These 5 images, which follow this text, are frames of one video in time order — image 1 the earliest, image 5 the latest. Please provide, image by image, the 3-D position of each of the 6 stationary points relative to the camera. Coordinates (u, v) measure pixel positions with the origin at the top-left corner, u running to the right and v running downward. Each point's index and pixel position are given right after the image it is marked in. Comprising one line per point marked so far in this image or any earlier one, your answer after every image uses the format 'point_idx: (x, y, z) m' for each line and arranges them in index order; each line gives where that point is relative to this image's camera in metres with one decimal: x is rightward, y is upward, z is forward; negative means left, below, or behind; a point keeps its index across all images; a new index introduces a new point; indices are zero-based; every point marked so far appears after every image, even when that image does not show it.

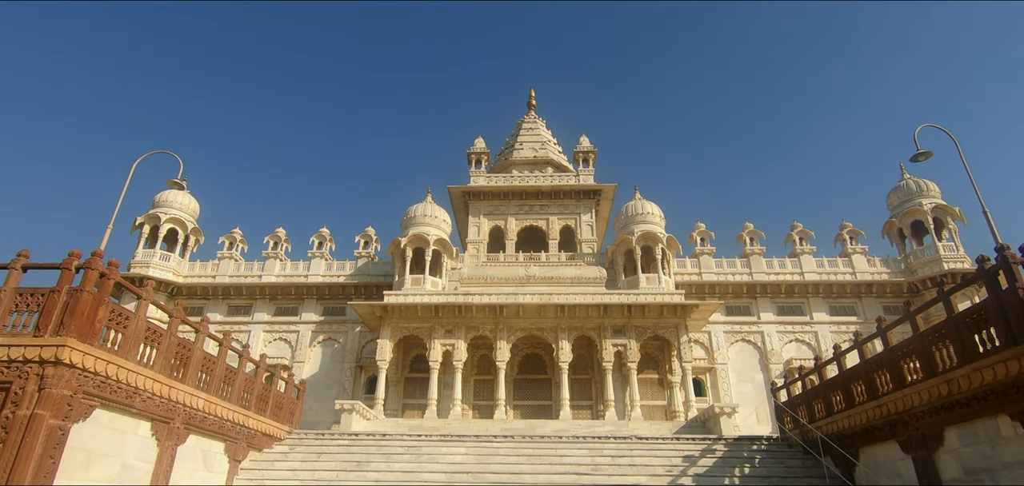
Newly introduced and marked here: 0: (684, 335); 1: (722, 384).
0: (+5.4, -2.9, +17.7) m
1: (+7.1, -4.8, +19.1) m
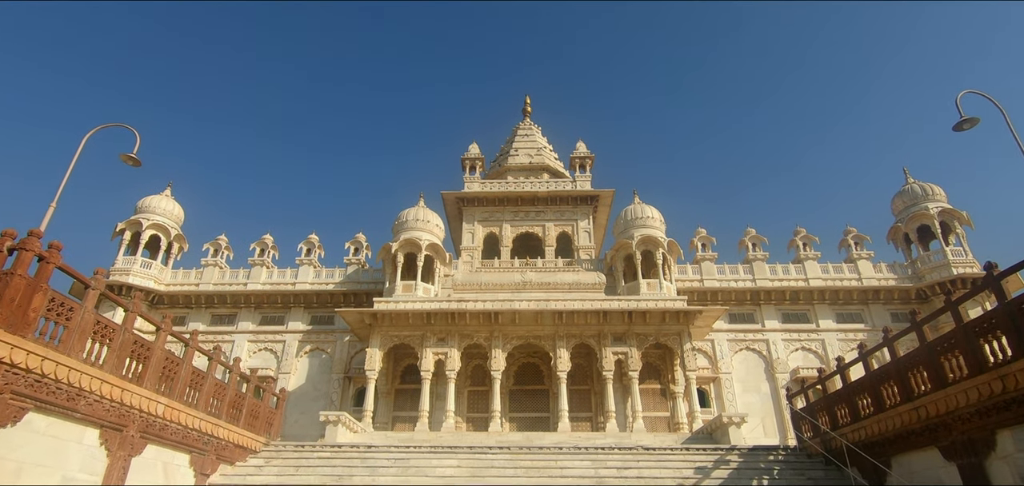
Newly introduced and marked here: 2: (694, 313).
0: (+5.2, -3.0, +16.9) m
1: (+6.9, -4.9, +18.3) m
2: (+5.4, -2.1, +17.0) m
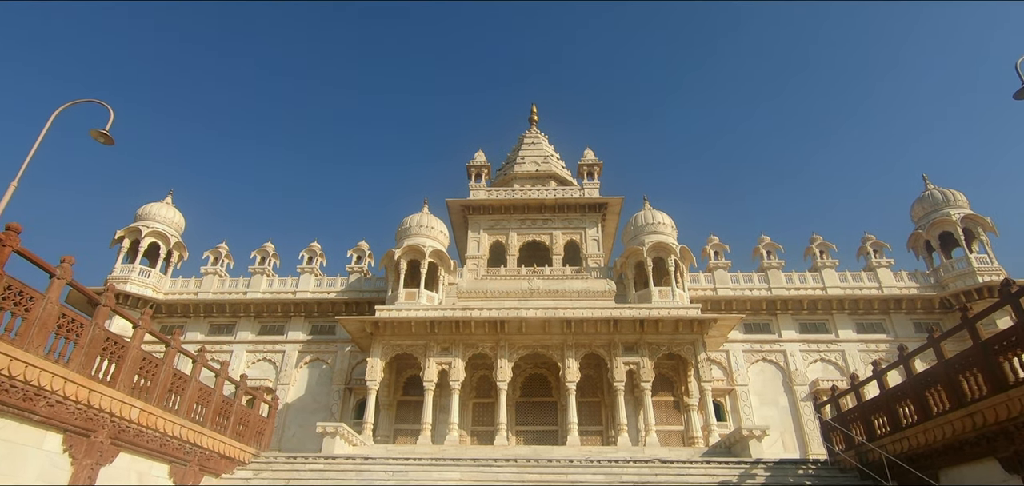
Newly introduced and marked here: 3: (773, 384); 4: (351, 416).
0: (+5.4, -3.1, +16.2) m
1: (+7.1, -5.1, +17.5) m
2: (+5.6, -2.3, +16.3) m
3: (+8.3, -4.5, +18.1) m
4: (-5.2, -5.6, +18.2) m
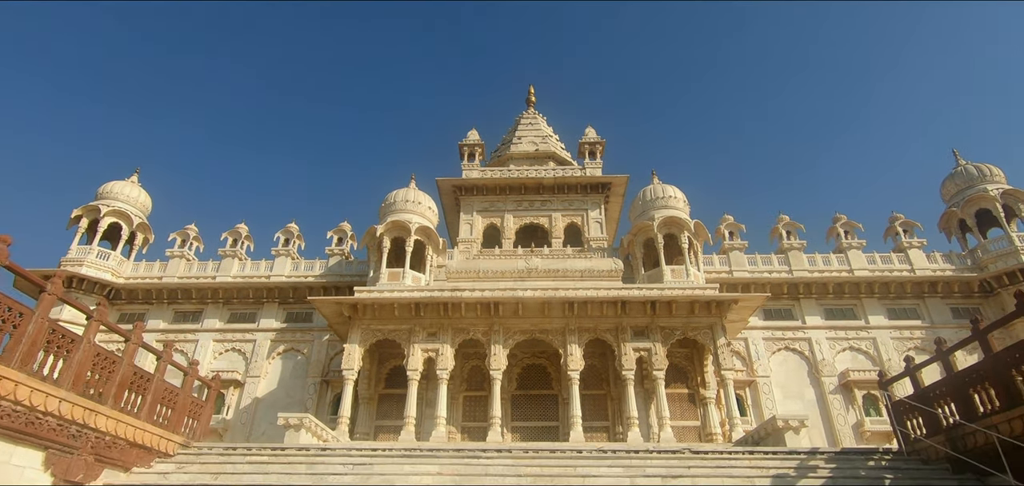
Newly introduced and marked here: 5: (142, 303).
0: (+5.3, -2.4, +14.4) m
1: (+7.0, -4.4, +15.7) m
2: (+5.5, -1.5, +14.5) m
3: (+8.2, -3.8, +16.3) m
4: (-5.3, -4.8, +16.3) m
5: (-12.2, -2.0, +18.7) m
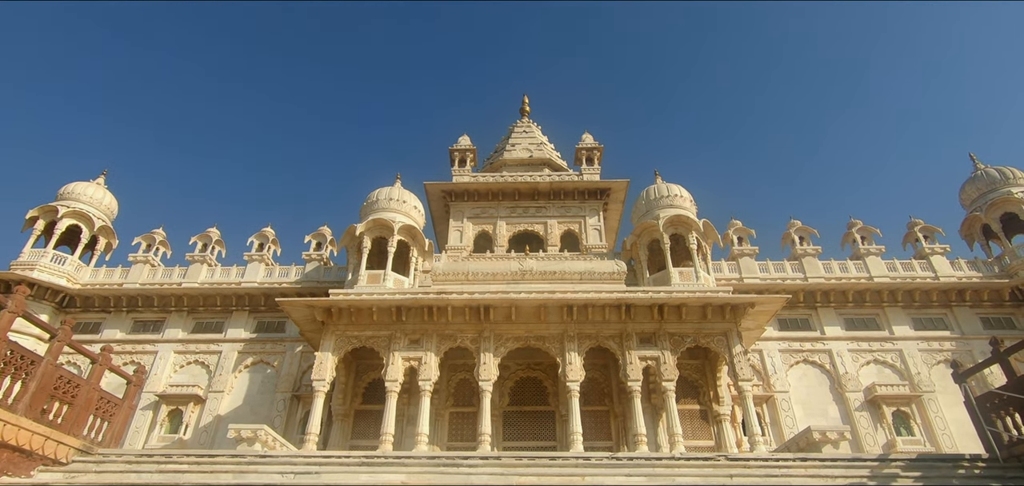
0: (+5.1, -2.3, +12.9) m
1: (+6.8, -4.4, +14.1) m
2: (+5.3, -1.5, +13.1) m
3: (+8.0, -3.8, +14.7) m
4: (-5.5, -4.8, +14.6) m
5: (-12.4, -2.0, +17.1) m
